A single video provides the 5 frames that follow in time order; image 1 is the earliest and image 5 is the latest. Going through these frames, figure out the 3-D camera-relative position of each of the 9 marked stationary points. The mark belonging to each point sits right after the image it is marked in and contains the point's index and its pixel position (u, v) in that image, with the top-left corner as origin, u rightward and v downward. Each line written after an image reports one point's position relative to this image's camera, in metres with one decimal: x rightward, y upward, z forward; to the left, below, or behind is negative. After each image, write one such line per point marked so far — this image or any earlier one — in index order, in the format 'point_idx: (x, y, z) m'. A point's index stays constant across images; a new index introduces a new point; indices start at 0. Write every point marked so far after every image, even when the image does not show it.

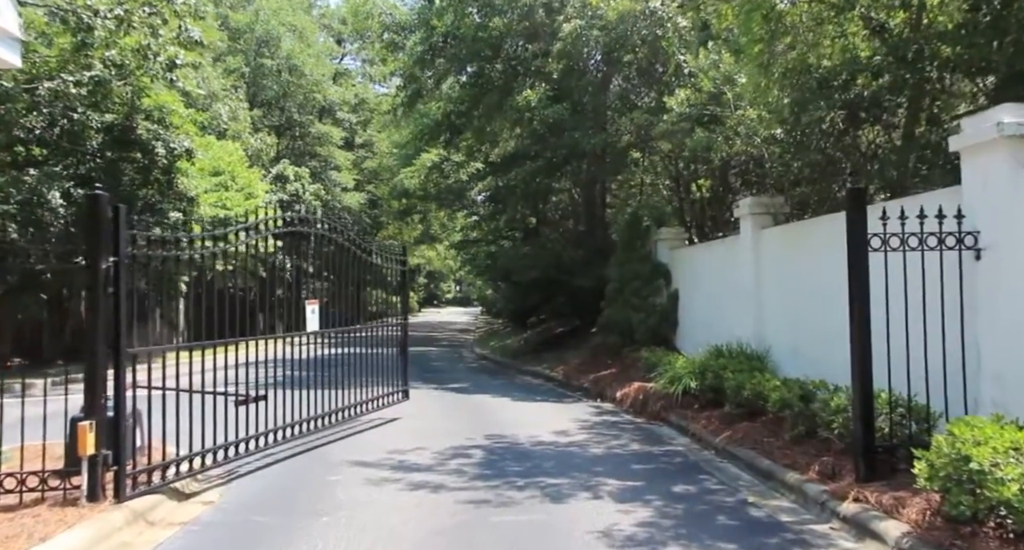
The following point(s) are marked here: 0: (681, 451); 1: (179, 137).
0: (+1.8, -1.8, +8.1) m
1: (-8.3, +3.4, +19.4) m
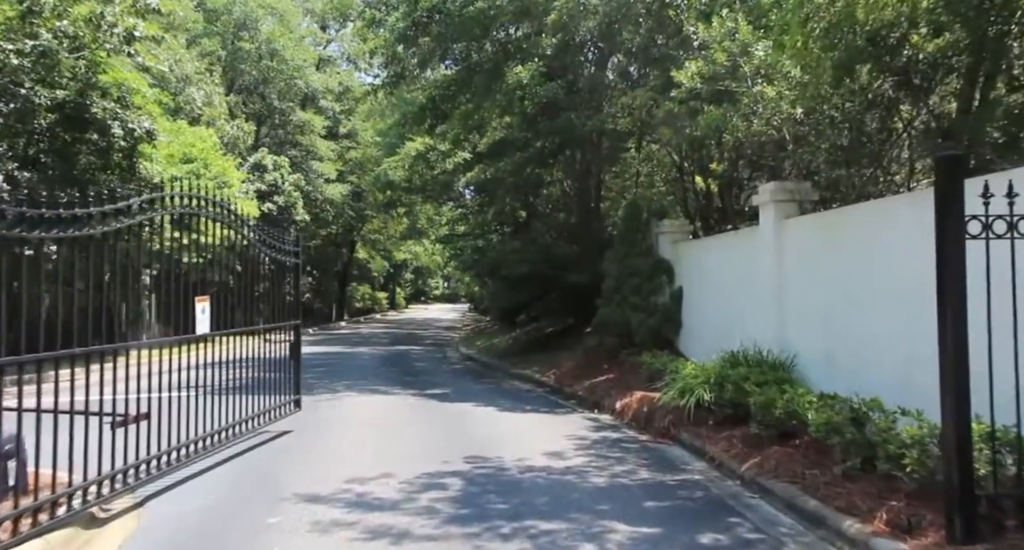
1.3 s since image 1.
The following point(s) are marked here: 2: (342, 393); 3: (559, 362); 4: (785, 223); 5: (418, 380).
0: (+1.6, -1.8, +6.7) m
1: (-8.6, +3.6, +17.9) m
2: (-3.1, -2.2, +14.2) m
3: (+1.0, -1.8, +16.1) m
4: (+3.3, +0.6, +9.3) m
5: (-2.0, -2.2, +16.6) m
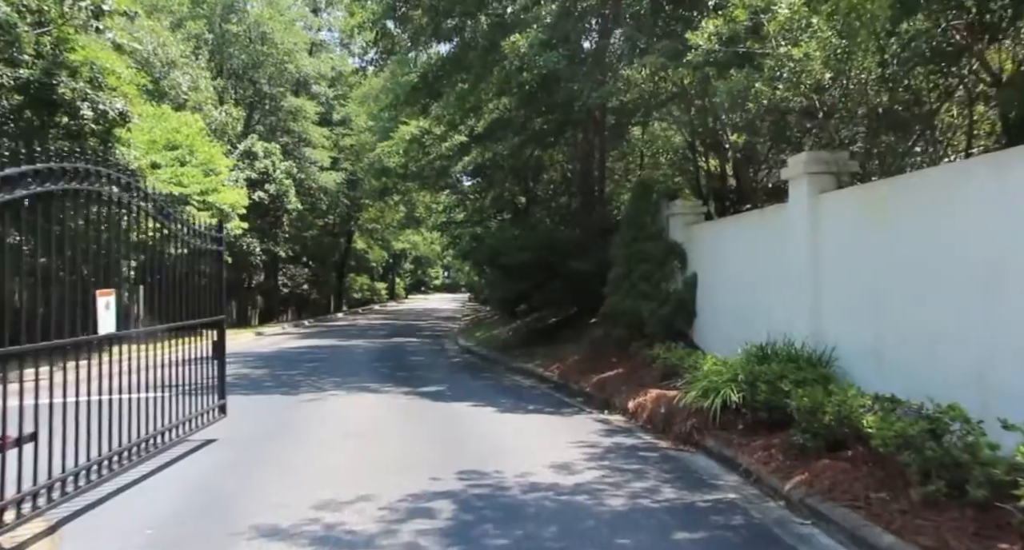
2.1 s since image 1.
0: (+1.6, -1.7, +5.6) m
1: (-8.6, +3.8, +16.7) m
2: (-3.1, -2.0, +13.1) m
3: (+1.0, -1.6, +15.0) m
4: (+3.2, +0.8, +8.2) m
5: (-2.0, -2.0, +15.6) m
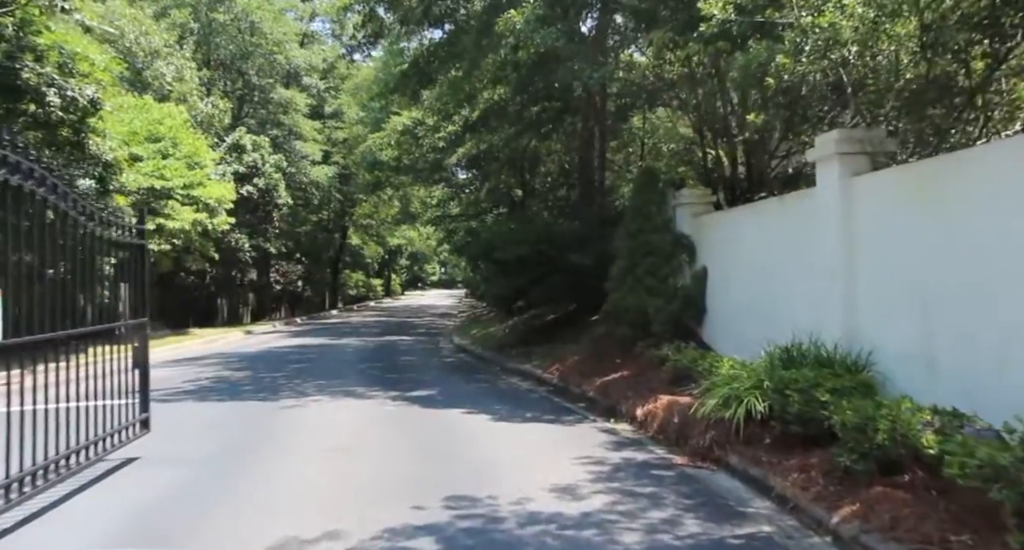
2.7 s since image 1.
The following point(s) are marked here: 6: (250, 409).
0: (+1.6, -1.6, +4.7) m
1: (-8.7, +3.9, +15.7) m
2: (-3.2, -1.9, +12.2) m
3: (+0.9, -1.5, +14.1) m
4: (+3.2, +0.9, +7.3) m
5: (-2.1, -1.9, +14.6) m
6: (-3.8, -2.0, +11.3) m
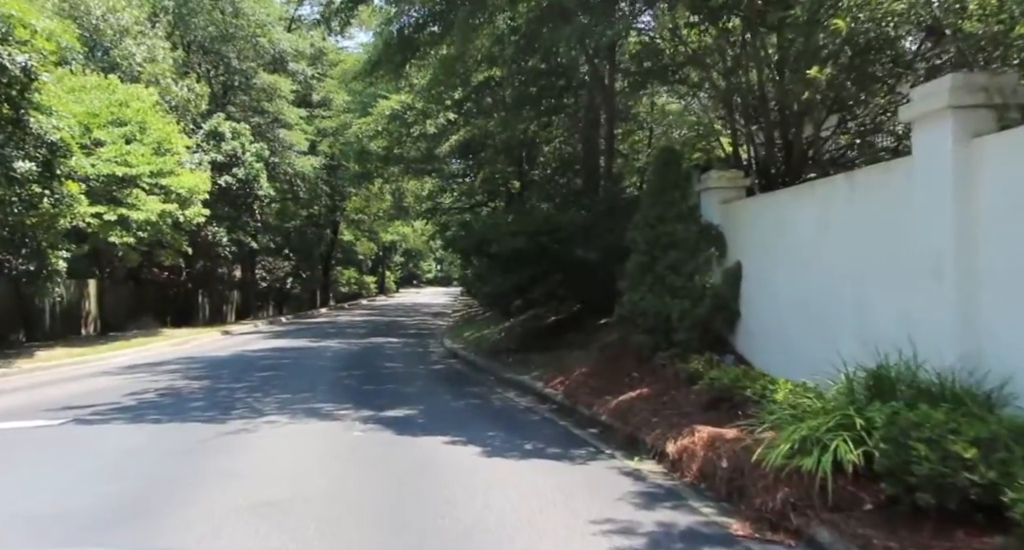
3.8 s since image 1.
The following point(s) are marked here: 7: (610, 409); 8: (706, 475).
0: (+1.6, -1.6, +2.8) m
1: (-8.8, +3.9, +13.7) m
2: (-3.2, -1.9, +10.2) m
3: (+0.9, -1.4, +12.2) m
4: (+3.2, +0.9, +5.4) m
5: (-2.1, -1.9, +12.7) m
6: (-3.9, -1.9, +9.3) m
7: (+1.1, -1.5, +8.8) m
8: (+1.5, -1.5, +6.1) m
